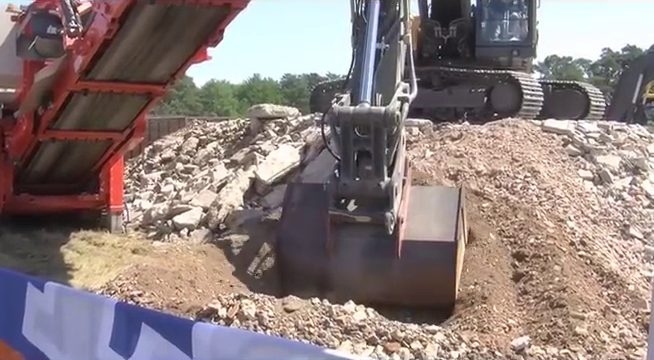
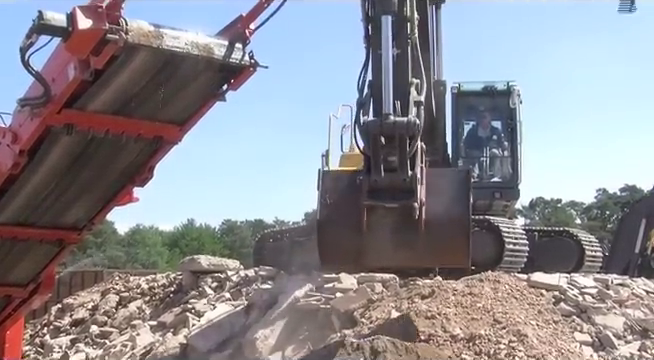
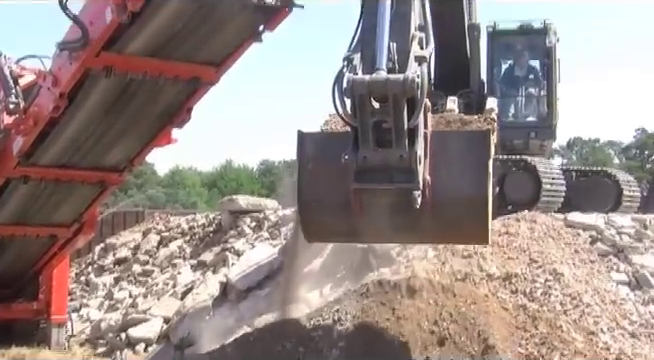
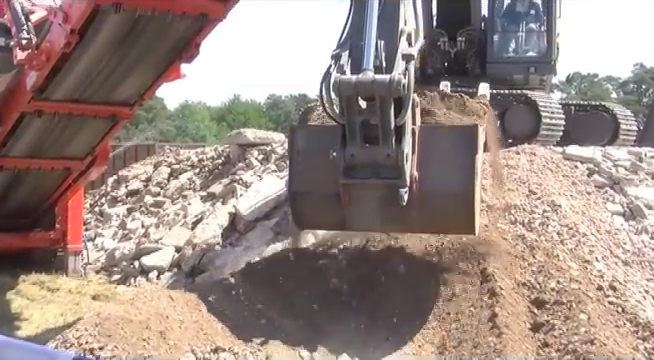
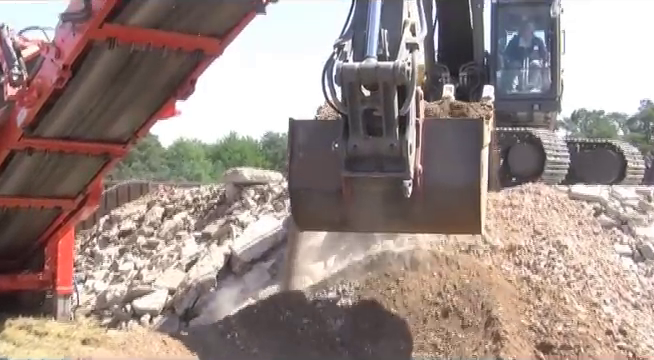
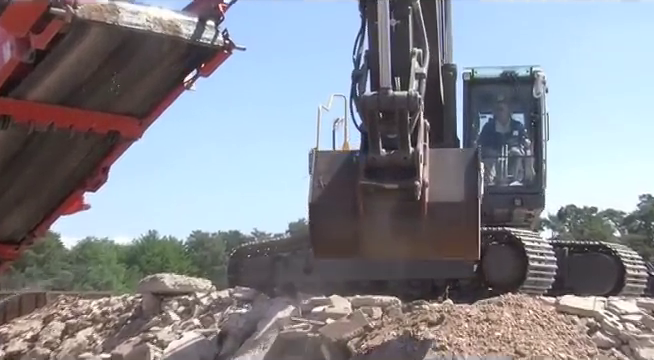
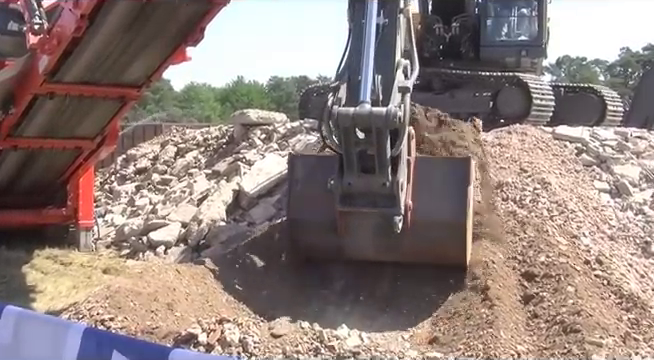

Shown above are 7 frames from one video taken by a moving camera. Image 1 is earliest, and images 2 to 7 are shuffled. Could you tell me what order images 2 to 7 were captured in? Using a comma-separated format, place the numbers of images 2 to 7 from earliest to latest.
7, 4, 5, 3, 2, 6
